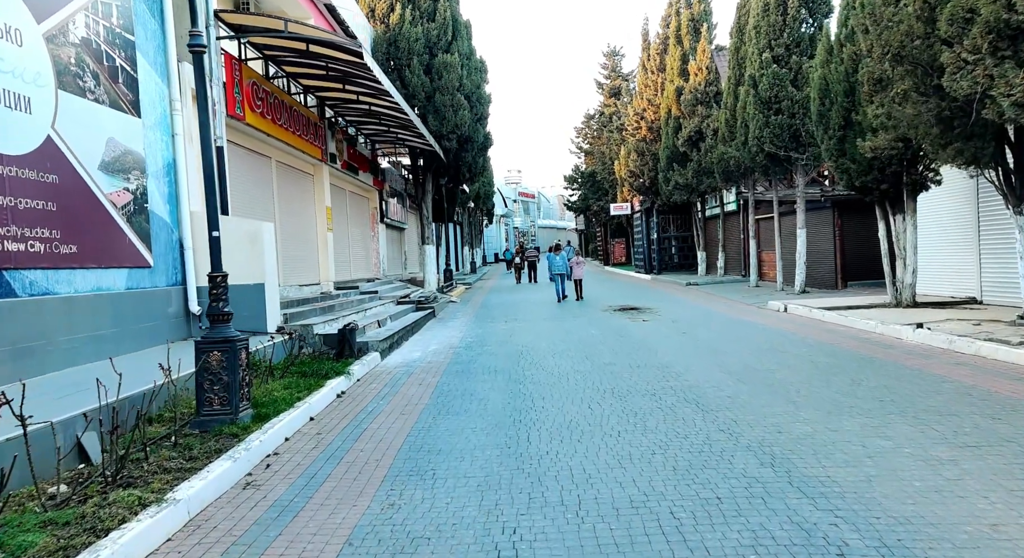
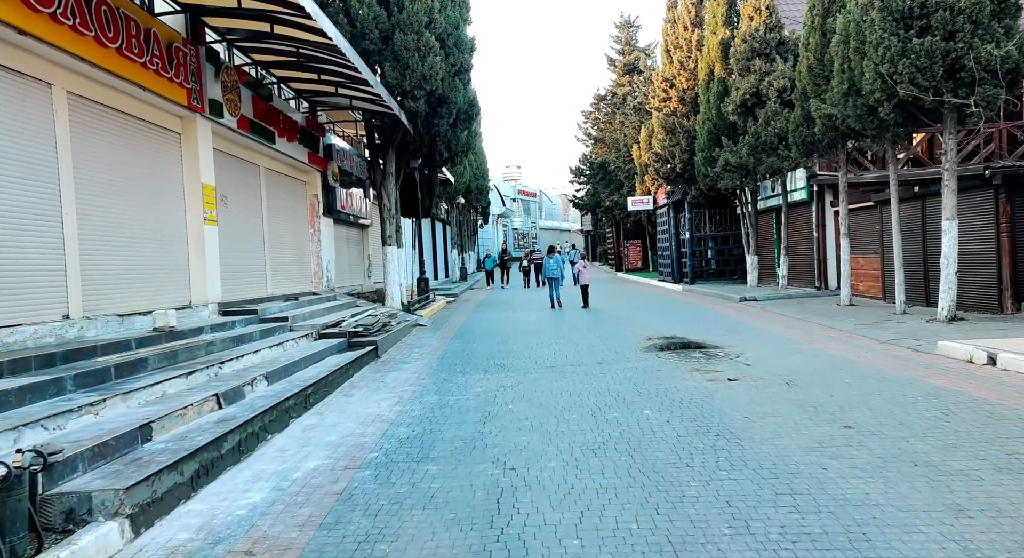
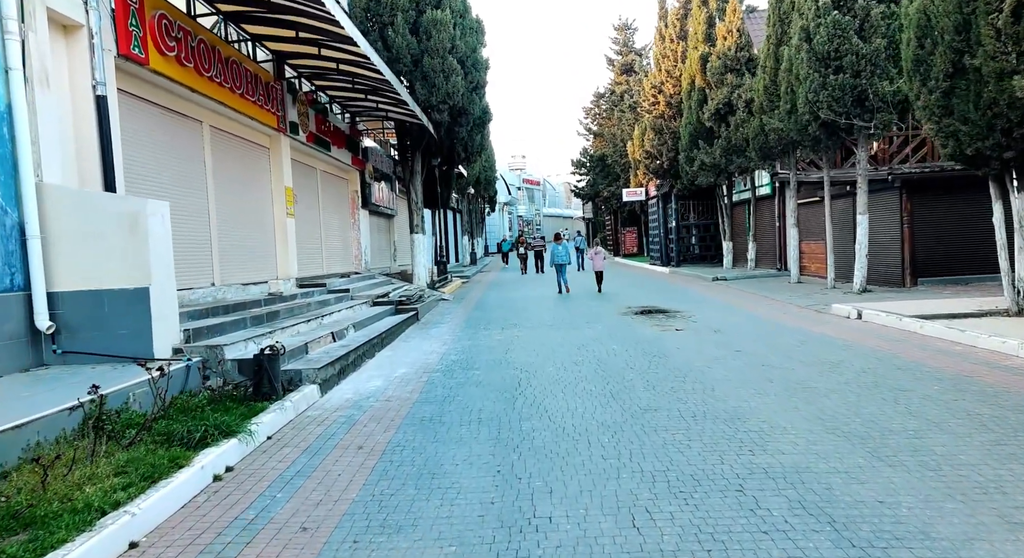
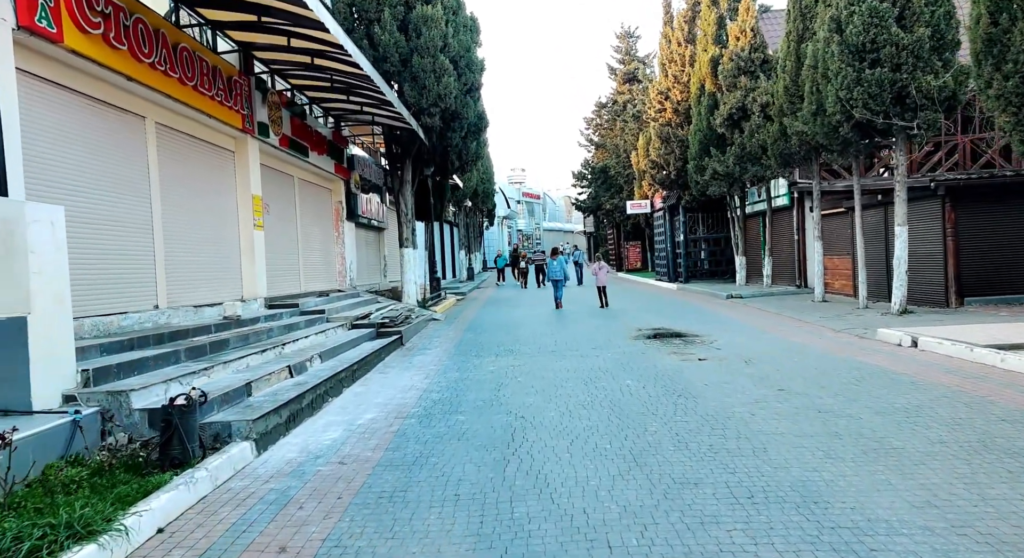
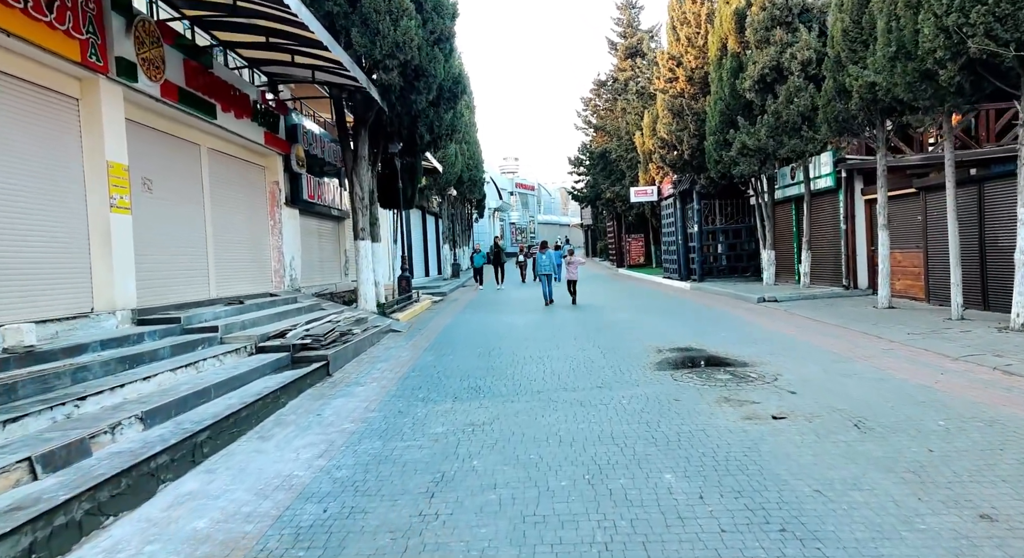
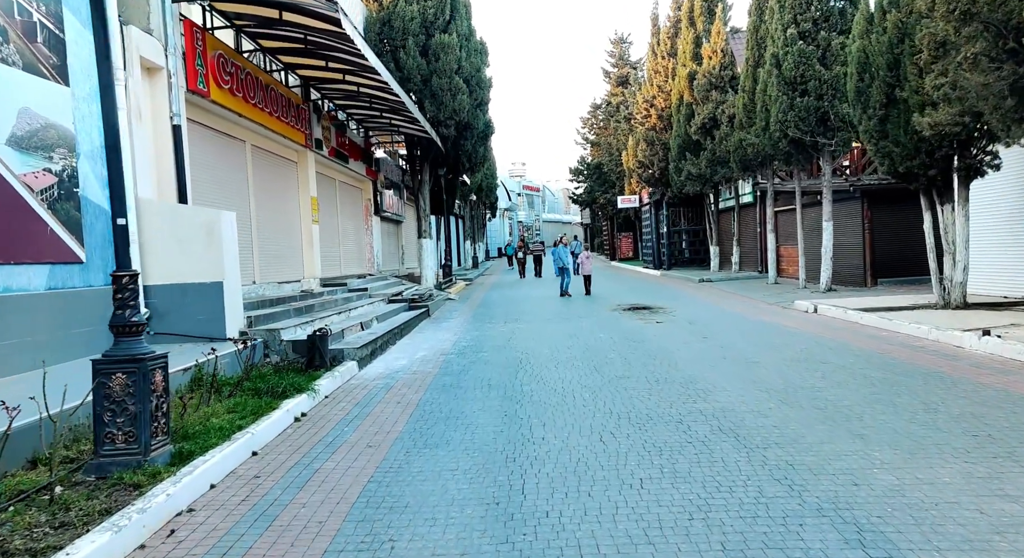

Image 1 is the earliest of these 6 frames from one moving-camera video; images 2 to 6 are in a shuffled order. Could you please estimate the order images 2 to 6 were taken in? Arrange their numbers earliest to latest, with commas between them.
6, 3, 4, 2, 5
